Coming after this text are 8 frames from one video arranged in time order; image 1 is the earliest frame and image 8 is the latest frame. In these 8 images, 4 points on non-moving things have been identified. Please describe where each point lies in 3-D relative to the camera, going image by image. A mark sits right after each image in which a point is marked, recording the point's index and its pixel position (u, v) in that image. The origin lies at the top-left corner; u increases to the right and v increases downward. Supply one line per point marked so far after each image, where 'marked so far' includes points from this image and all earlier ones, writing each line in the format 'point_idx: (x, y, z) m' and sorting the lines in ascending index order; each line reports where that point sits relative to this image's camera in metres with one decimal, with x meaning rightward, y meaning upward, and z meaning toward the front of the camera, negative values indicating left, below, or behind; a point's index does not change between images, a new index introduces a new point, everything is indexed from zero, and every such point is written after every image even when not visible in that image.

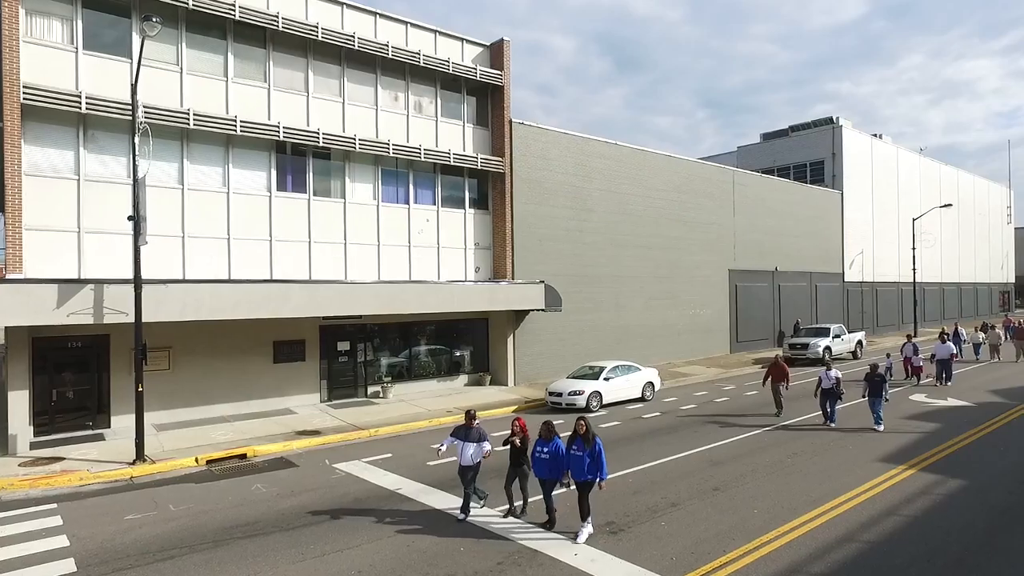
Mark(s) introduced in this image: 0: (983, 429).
0: (+10.6, -3.2, +14.1) m
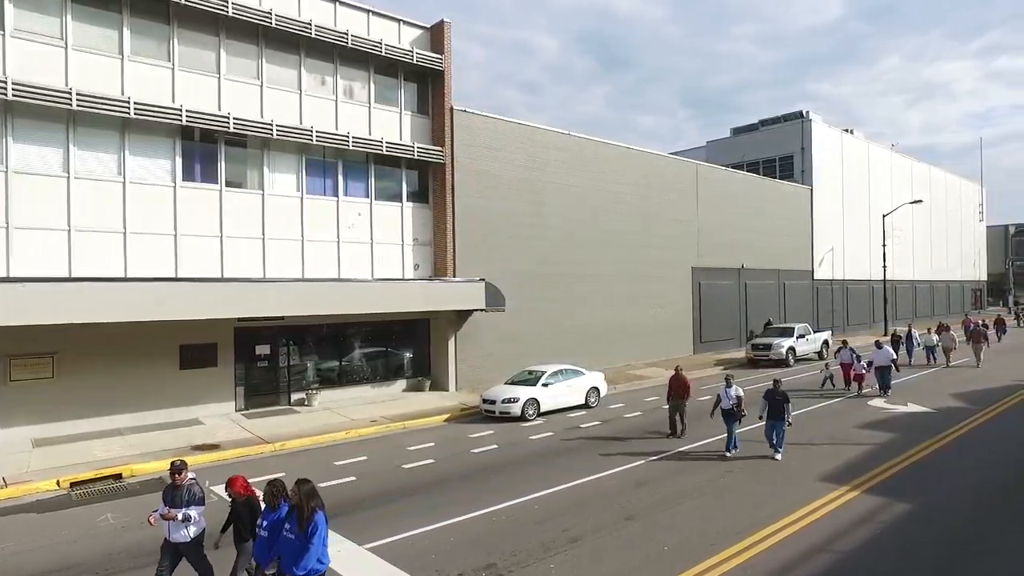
0: (+8.9, -3.1, +13.0) m
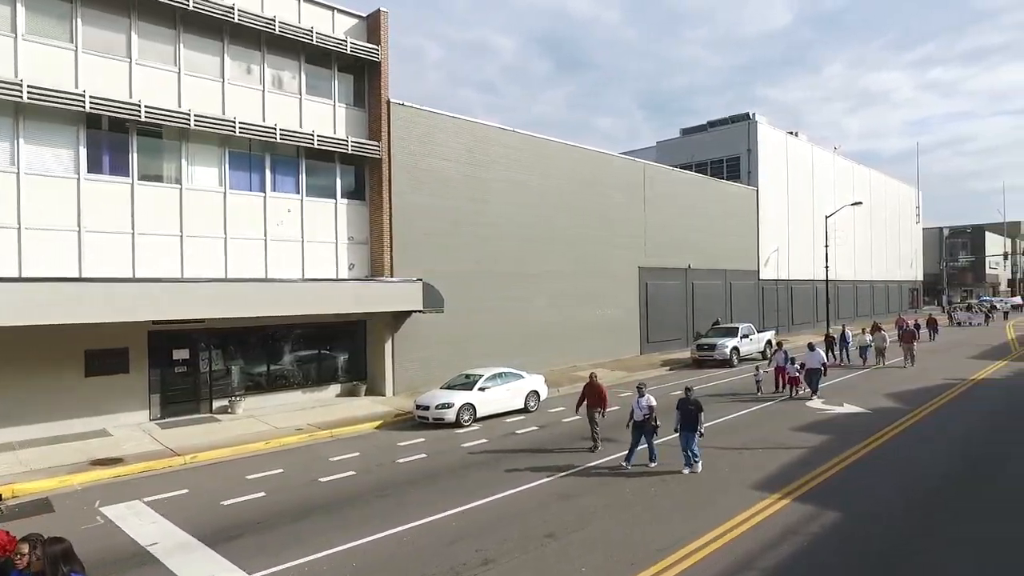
0: (+7.4, -3.1, +12.9) m
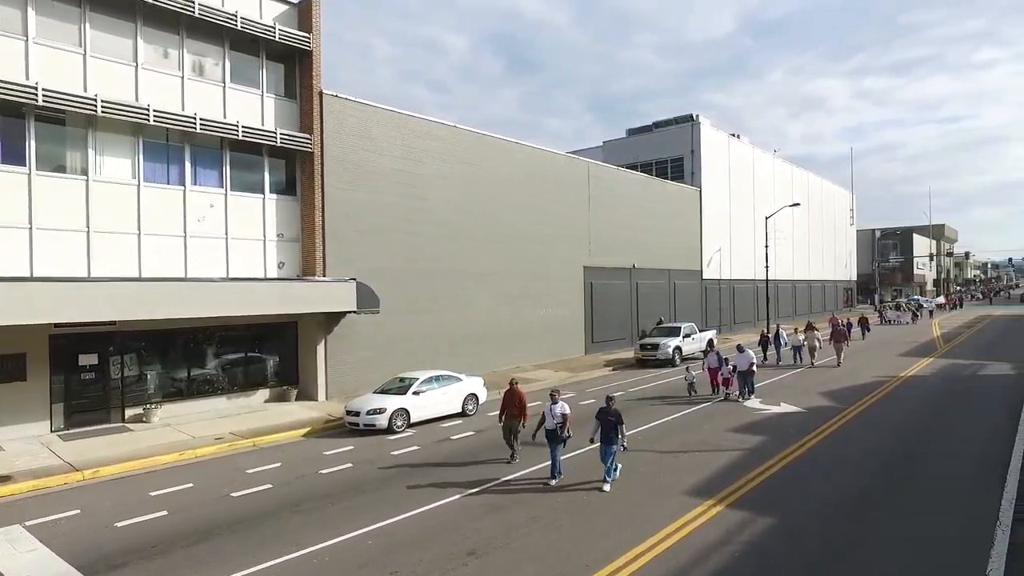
0: (+6.1, -3.1, +12.9) m
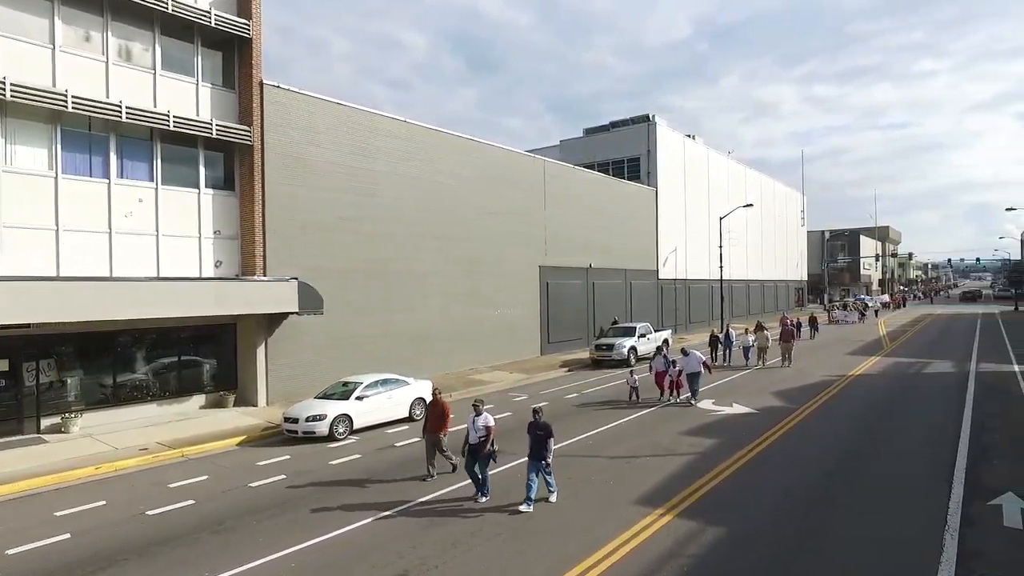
0: (+5.0, -3.1, +12.7) m
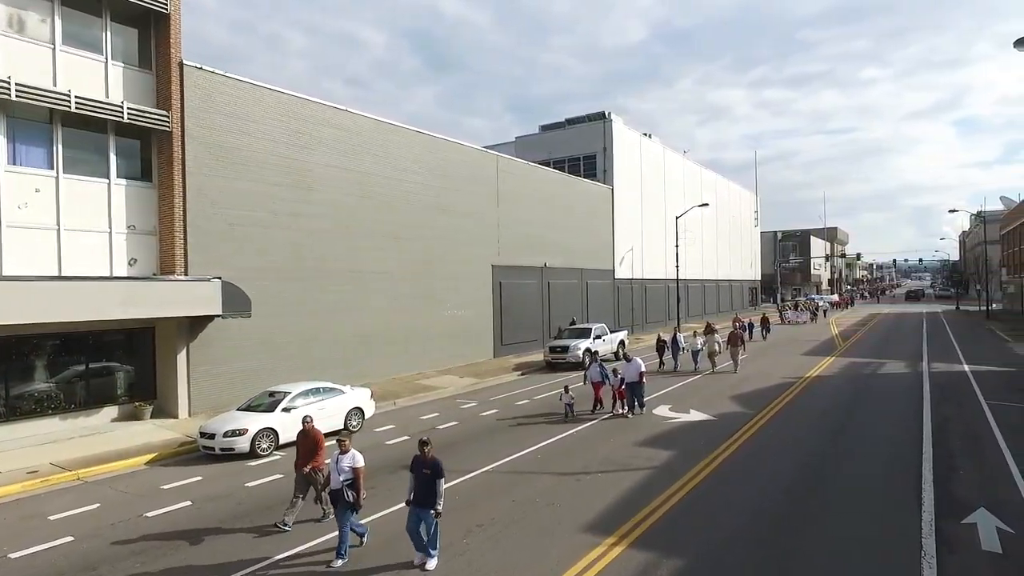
0: (+3.9, -3.1, +11.9) m
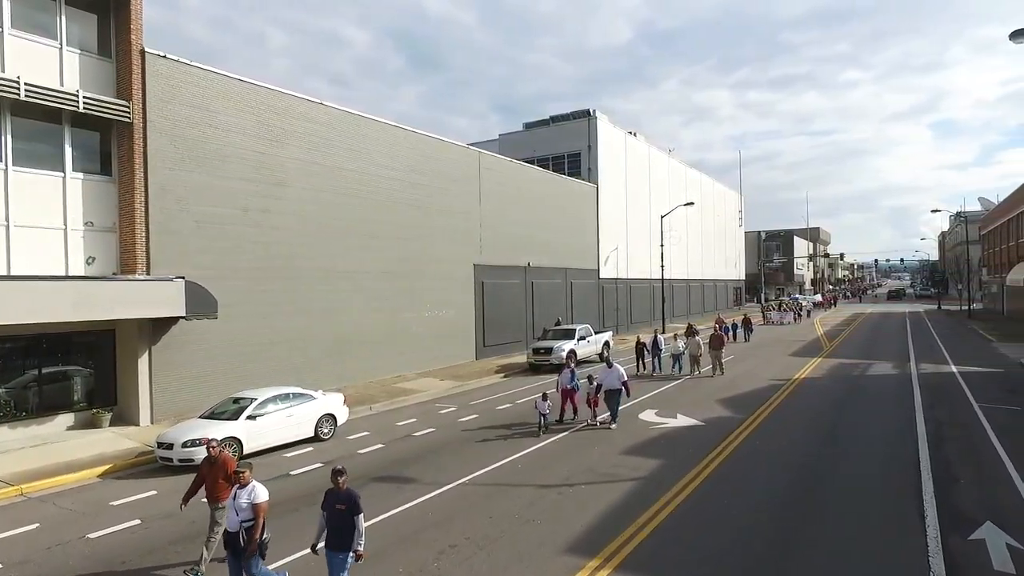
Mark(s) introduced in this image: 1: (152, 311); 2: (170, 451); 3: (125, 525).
0: (+3.5, -3.1, +11.3) m
1: (-8.6, -0.5, +15.0) m
2: (-6.4, -3.1, +11.8) m
3: (-5.7, -3.5, +9.2) m
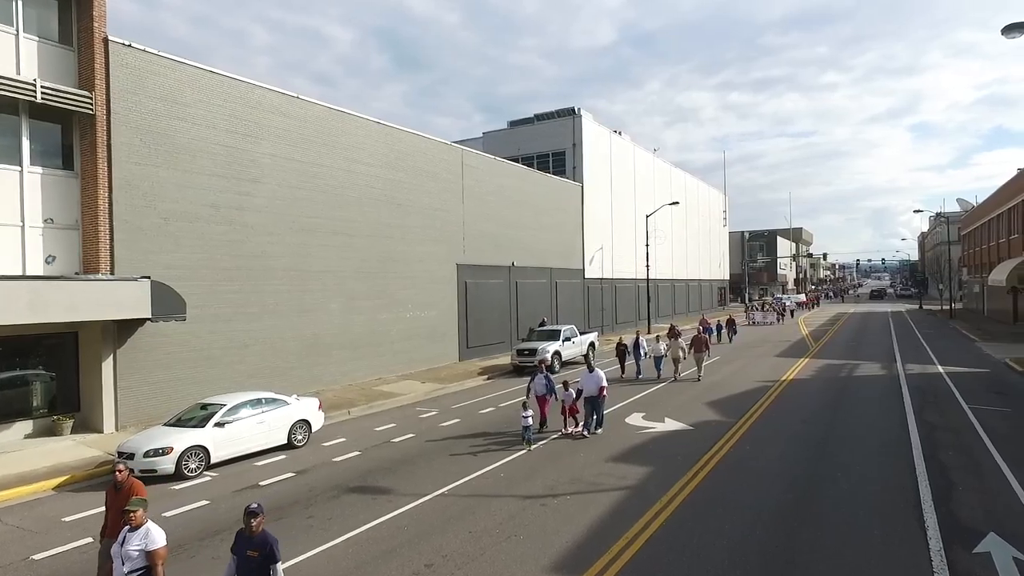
0: (+3.2, -3.1, +10.9) m
1: (-9.0, -0.5, +14.3) m
2: (-6.8, -3.1, +11.2) m
3: (-5.9, -3.5, +8.5) m
